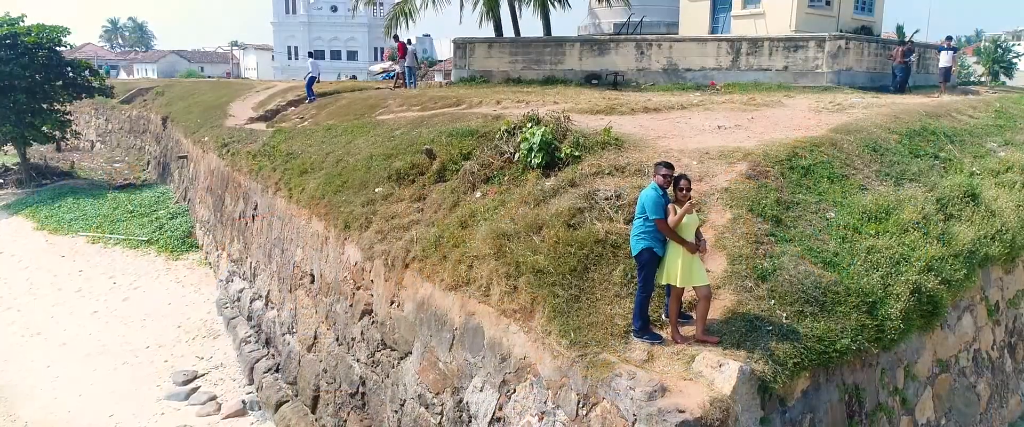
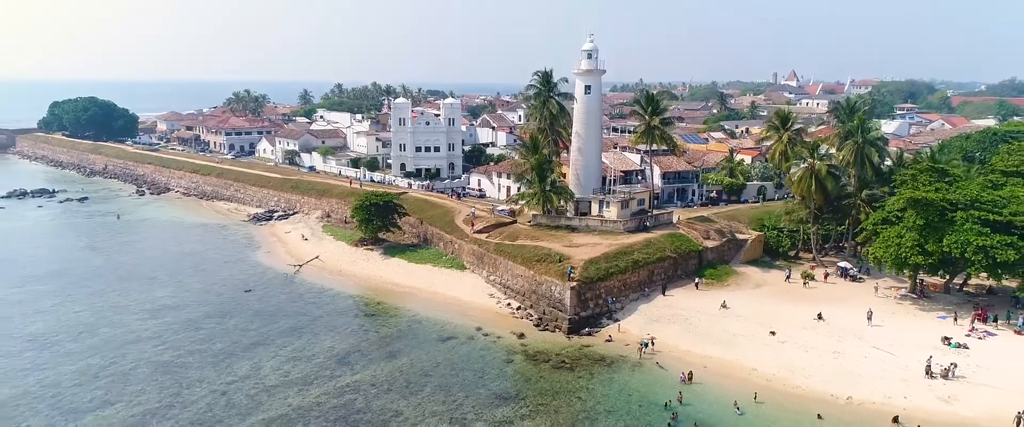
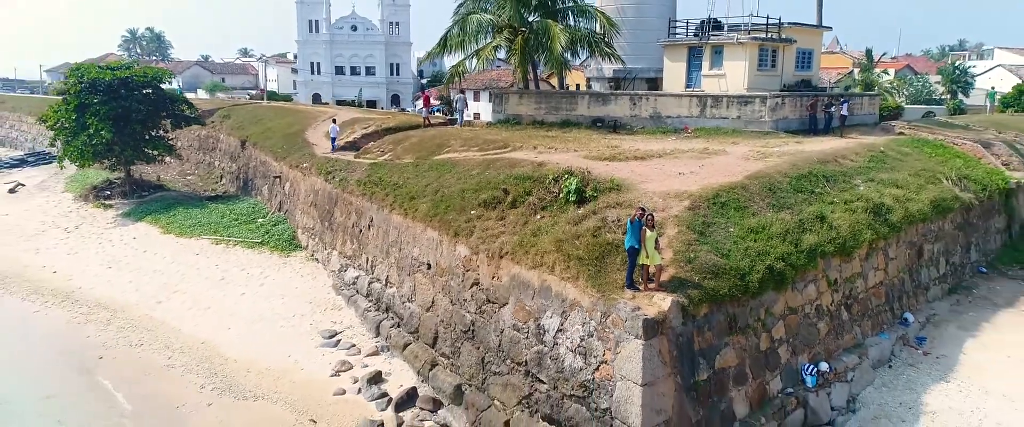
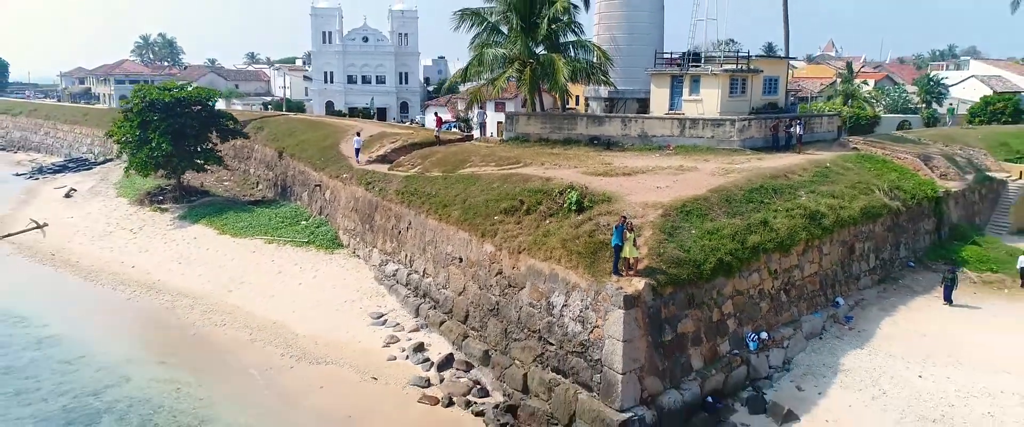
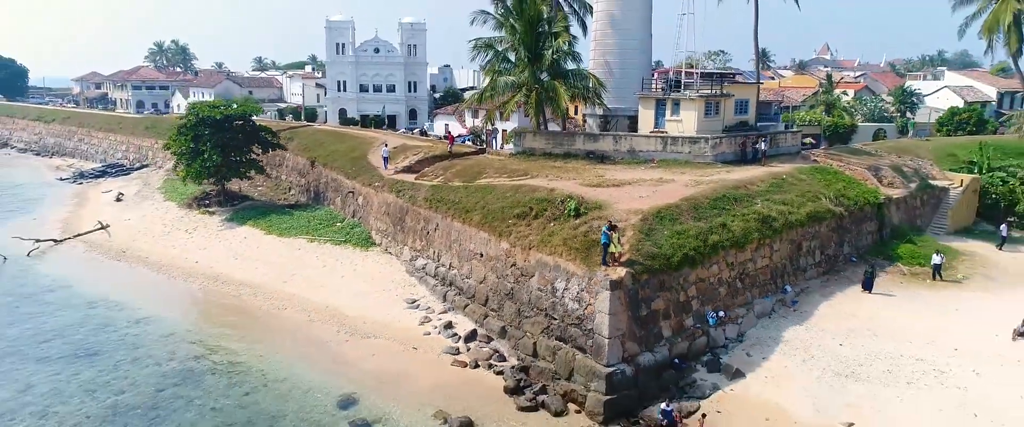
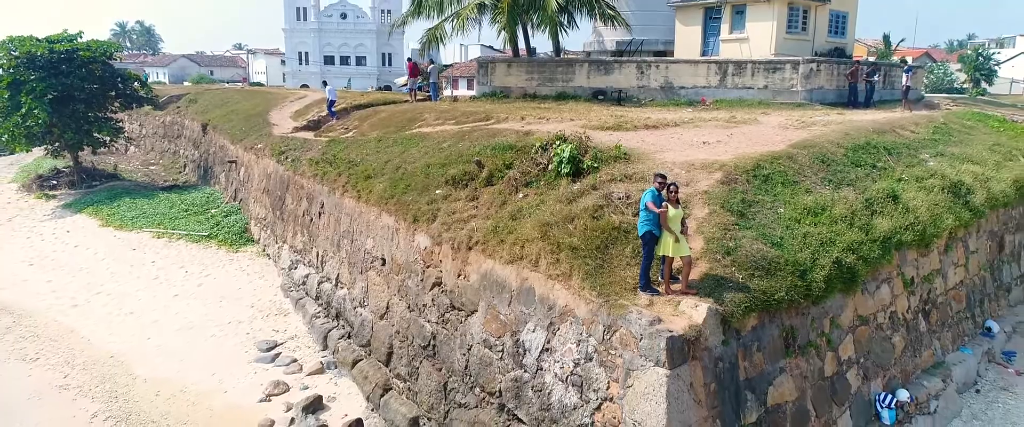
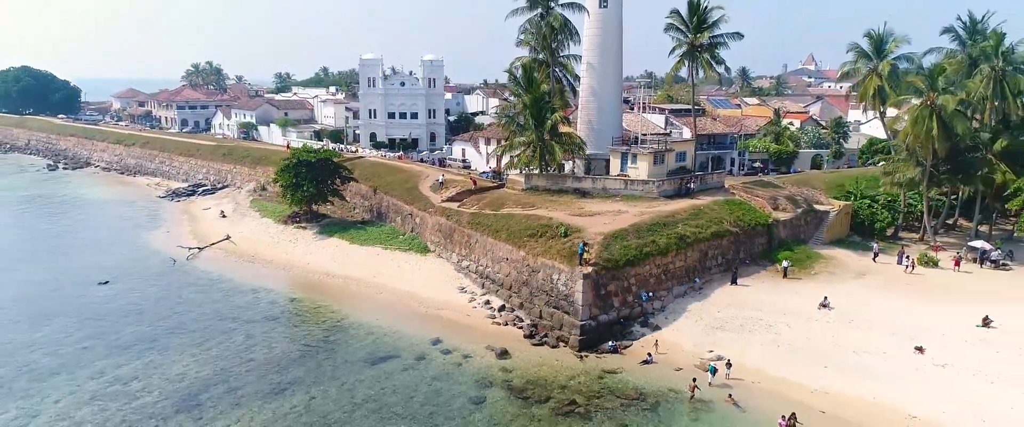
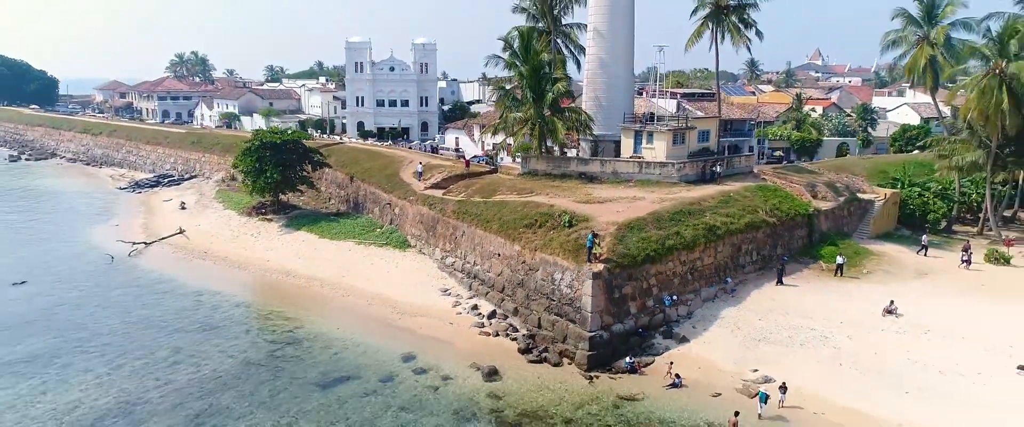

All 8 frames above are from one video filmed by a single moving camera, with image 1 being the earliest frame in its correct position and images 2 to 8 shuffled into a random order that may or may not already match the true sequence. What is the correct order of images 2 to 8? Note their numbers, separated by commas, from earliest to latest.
6, 3, 4, 5, 8, 7, 2
